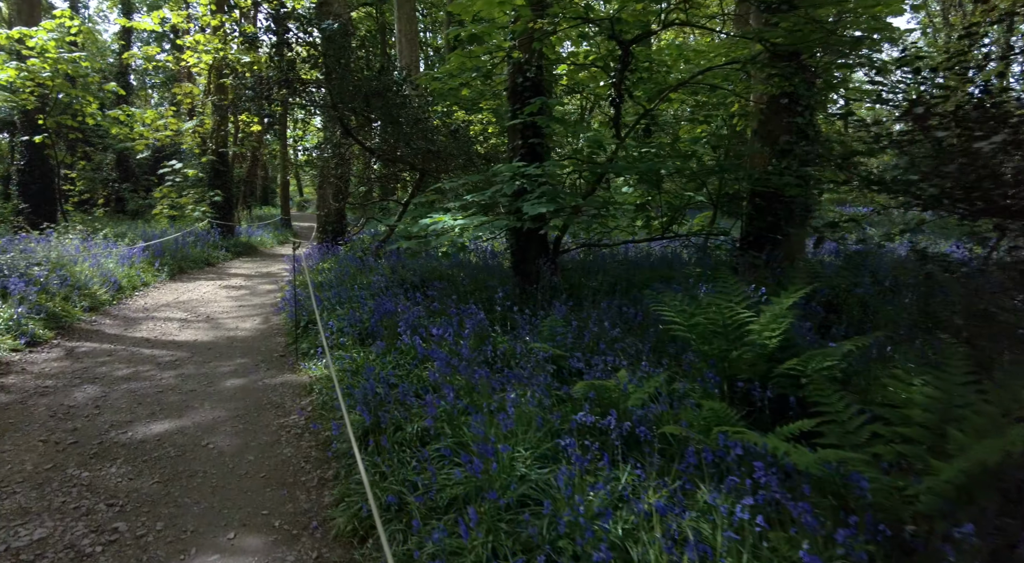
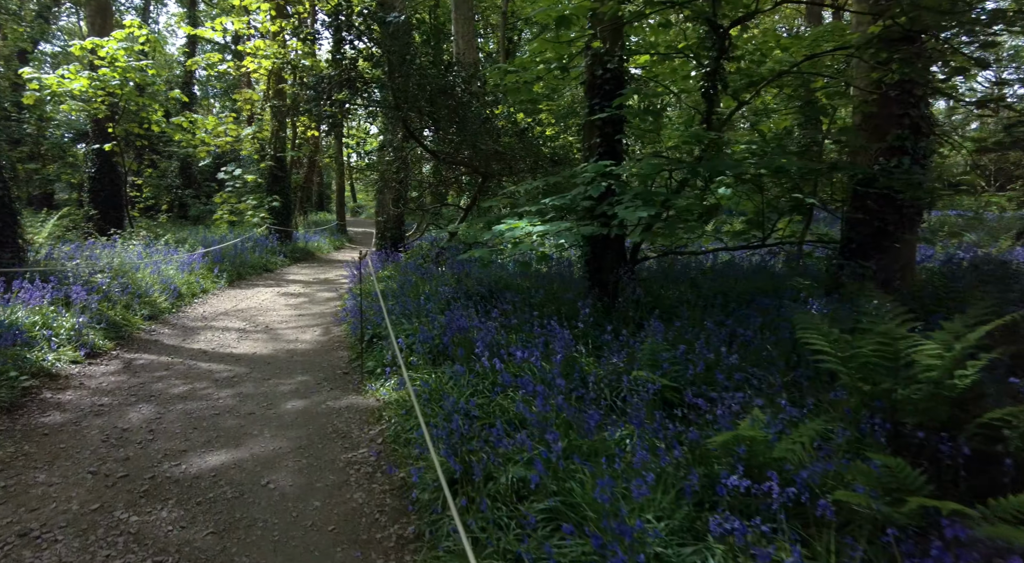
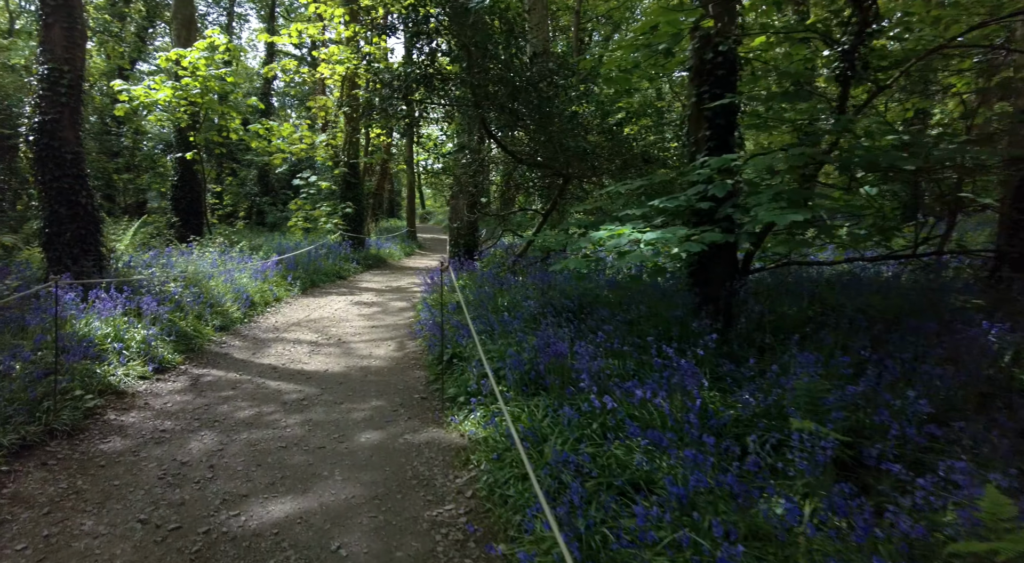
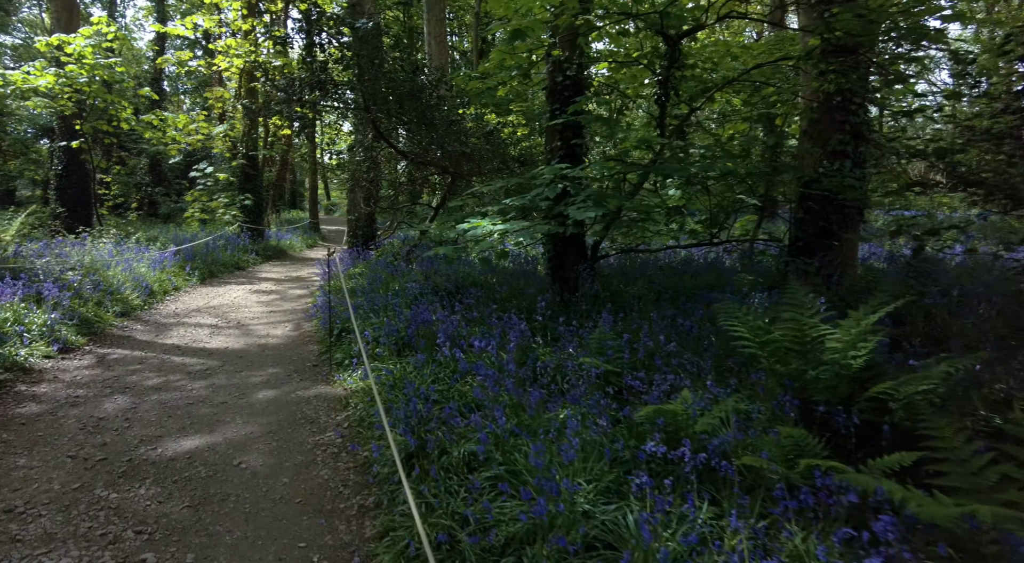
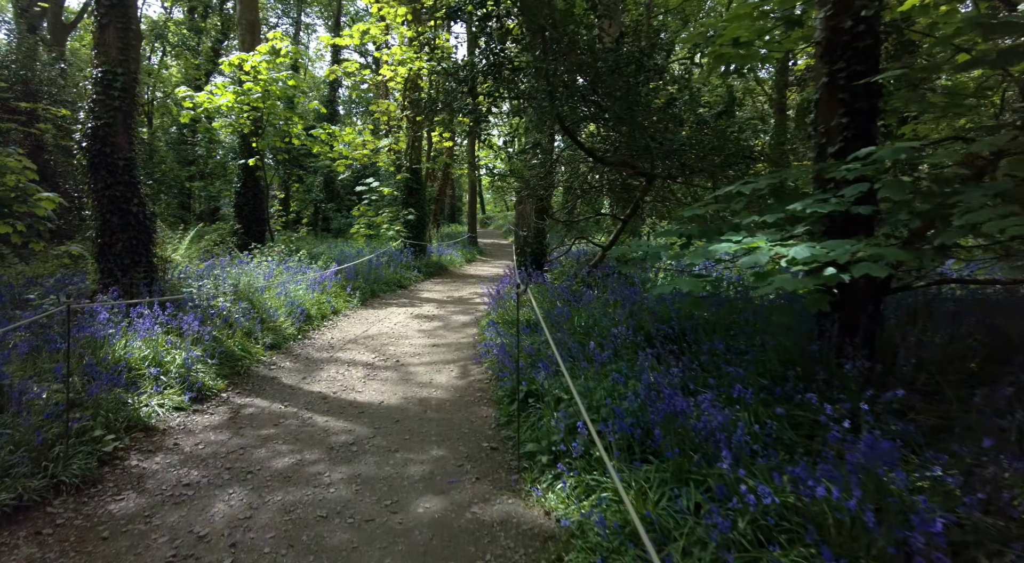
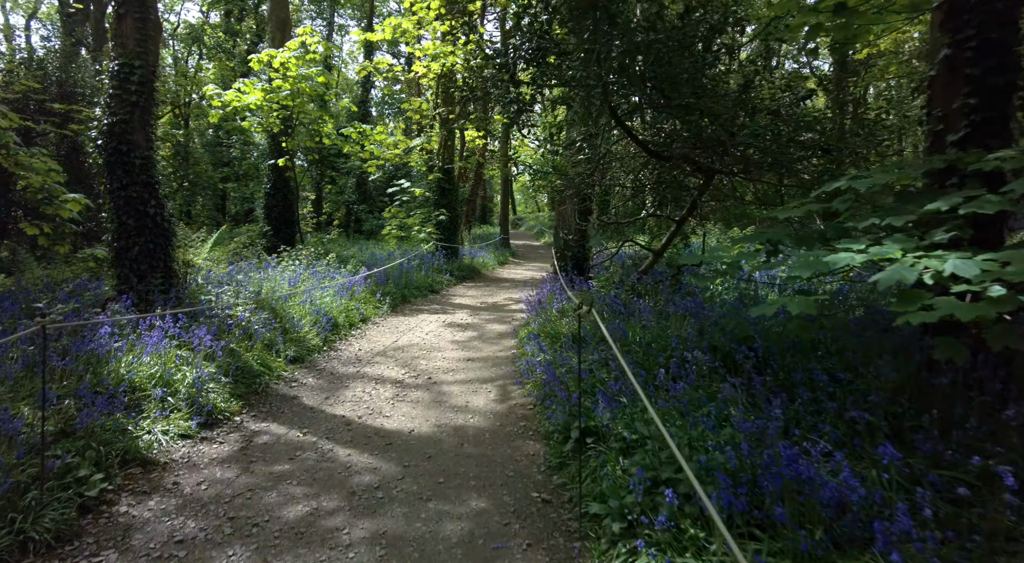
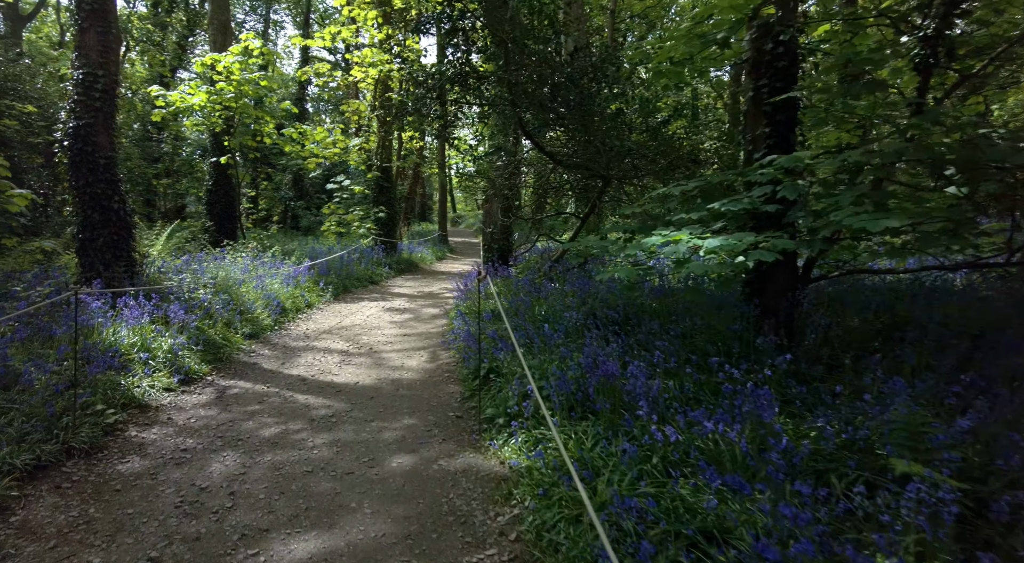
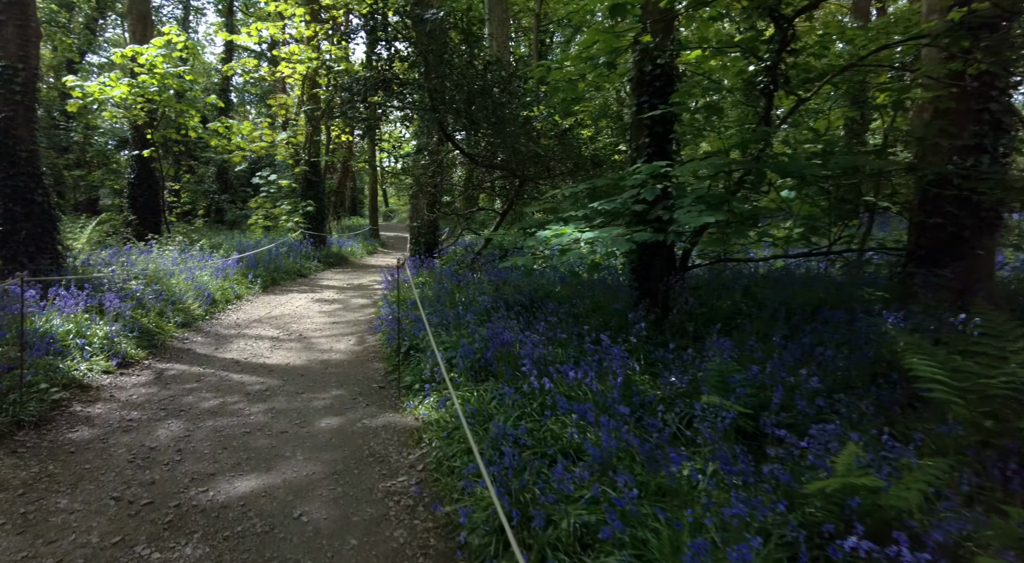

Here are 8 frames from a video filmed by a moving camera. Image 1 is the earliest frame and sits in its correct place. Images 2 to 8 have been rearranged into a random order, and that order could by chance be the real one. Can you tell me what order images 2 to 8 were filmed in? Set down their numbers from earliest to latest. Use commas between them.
4, 2, 8, 3, 7, 5, 6
